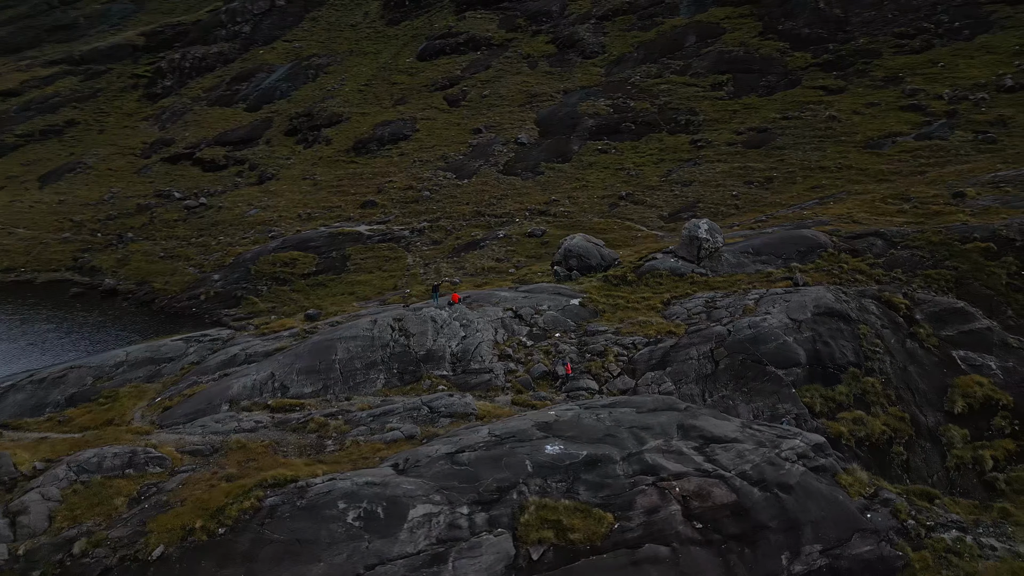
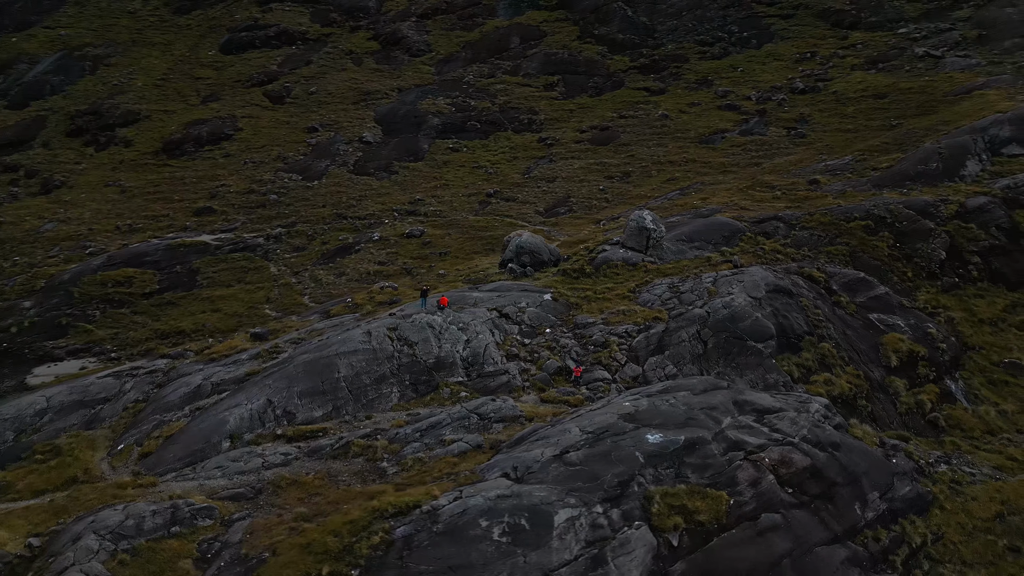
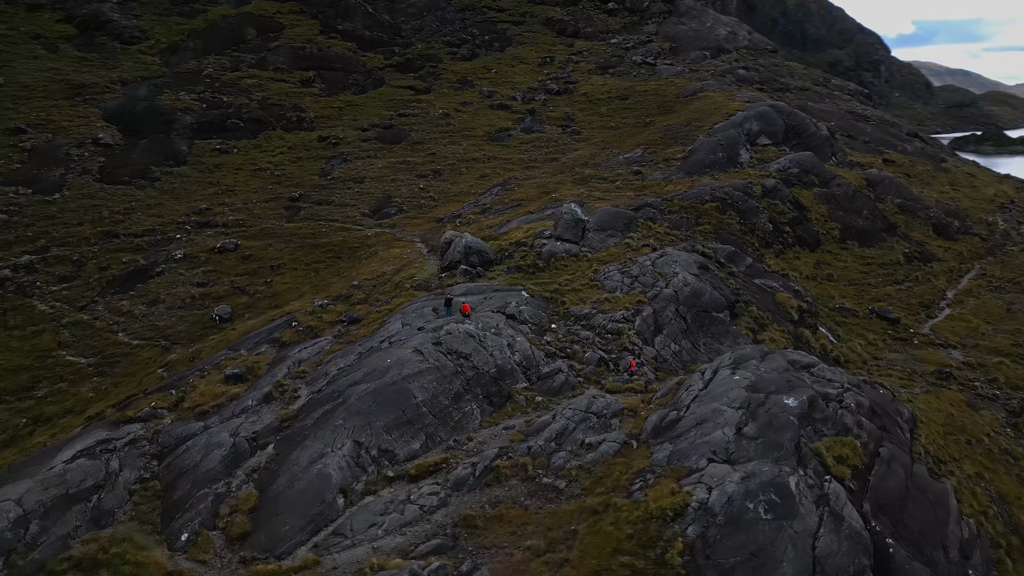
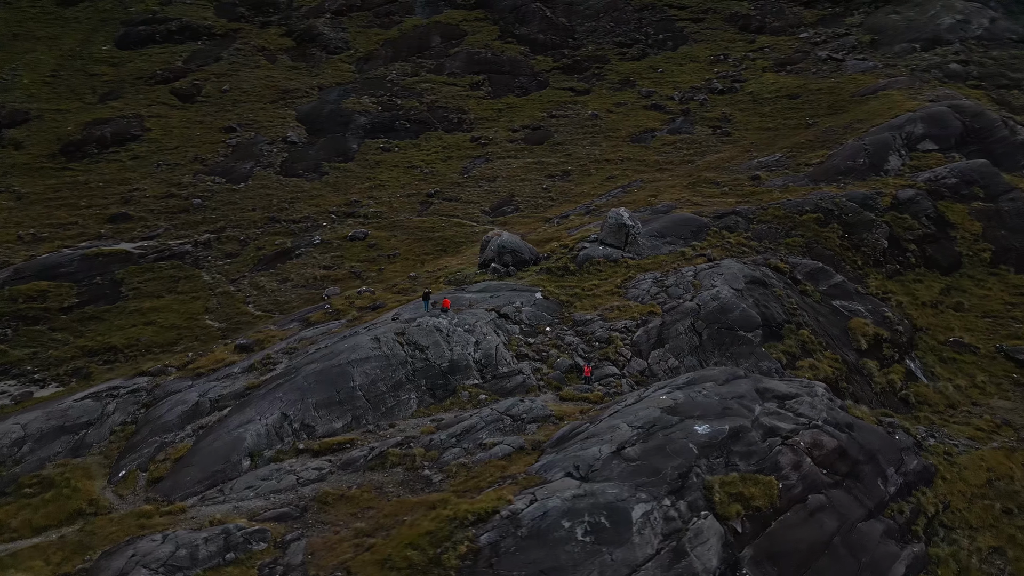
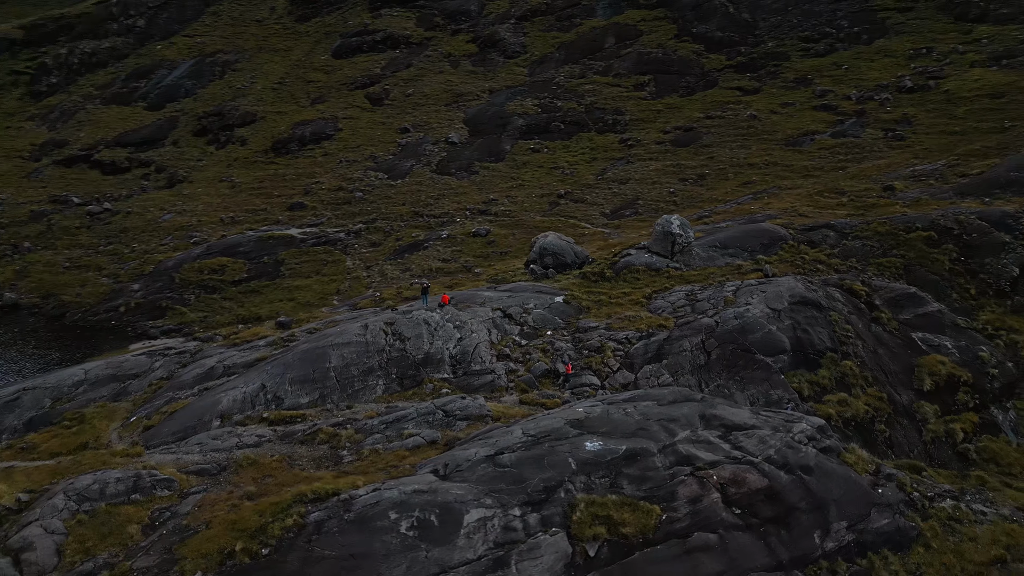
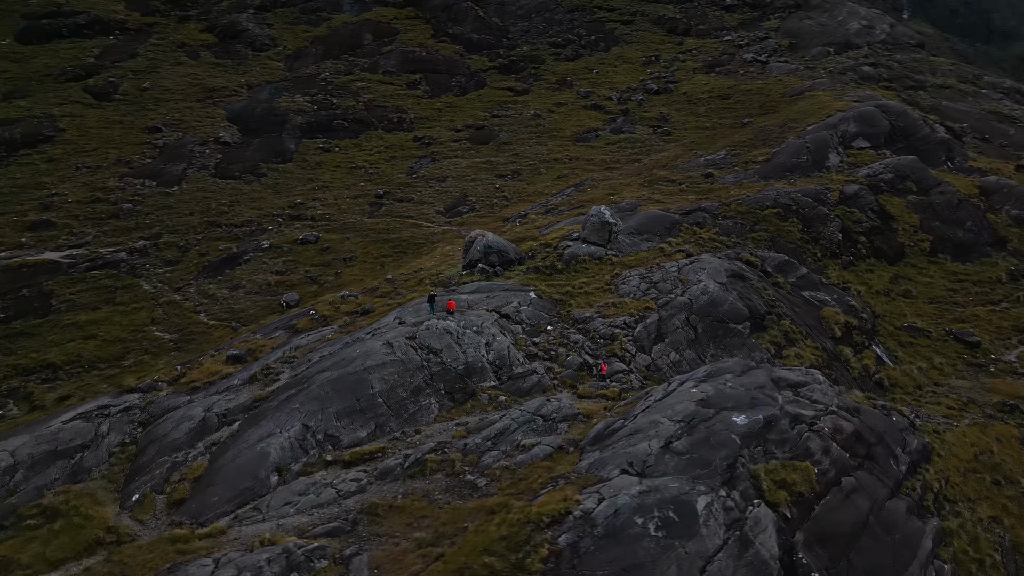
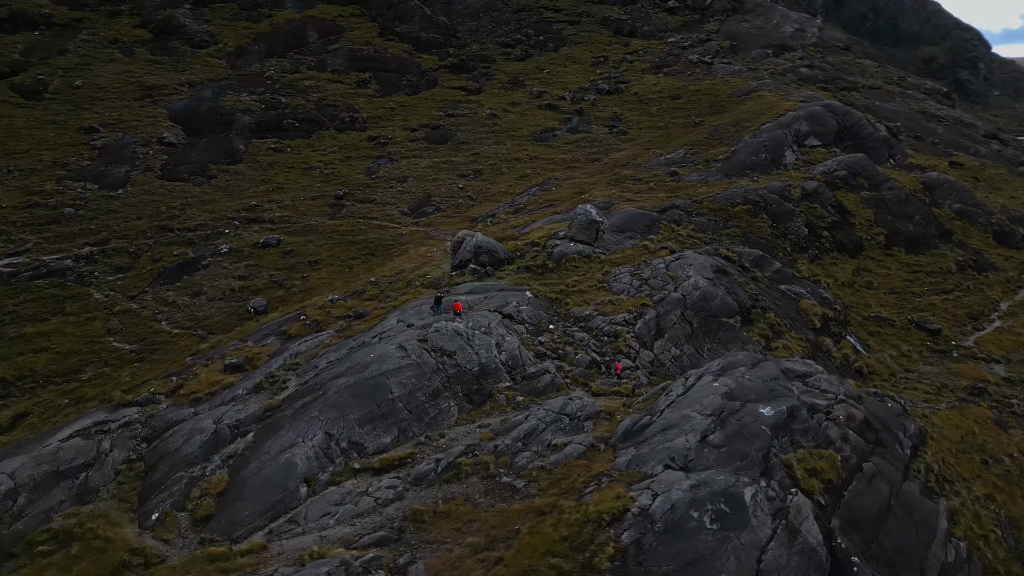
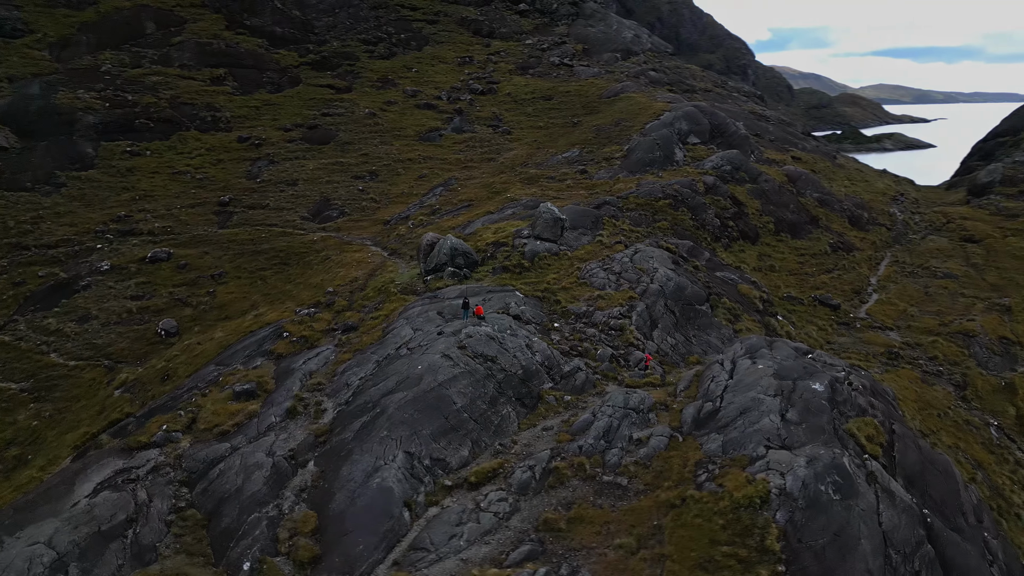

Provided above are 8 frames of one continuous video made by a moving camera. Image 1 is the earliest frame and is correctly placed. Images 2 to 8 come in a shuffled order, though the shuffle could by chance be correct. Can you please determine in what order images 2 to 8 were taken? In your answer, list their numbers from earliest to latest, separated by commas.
5, 2, 4, 6, 7, 3, 8
